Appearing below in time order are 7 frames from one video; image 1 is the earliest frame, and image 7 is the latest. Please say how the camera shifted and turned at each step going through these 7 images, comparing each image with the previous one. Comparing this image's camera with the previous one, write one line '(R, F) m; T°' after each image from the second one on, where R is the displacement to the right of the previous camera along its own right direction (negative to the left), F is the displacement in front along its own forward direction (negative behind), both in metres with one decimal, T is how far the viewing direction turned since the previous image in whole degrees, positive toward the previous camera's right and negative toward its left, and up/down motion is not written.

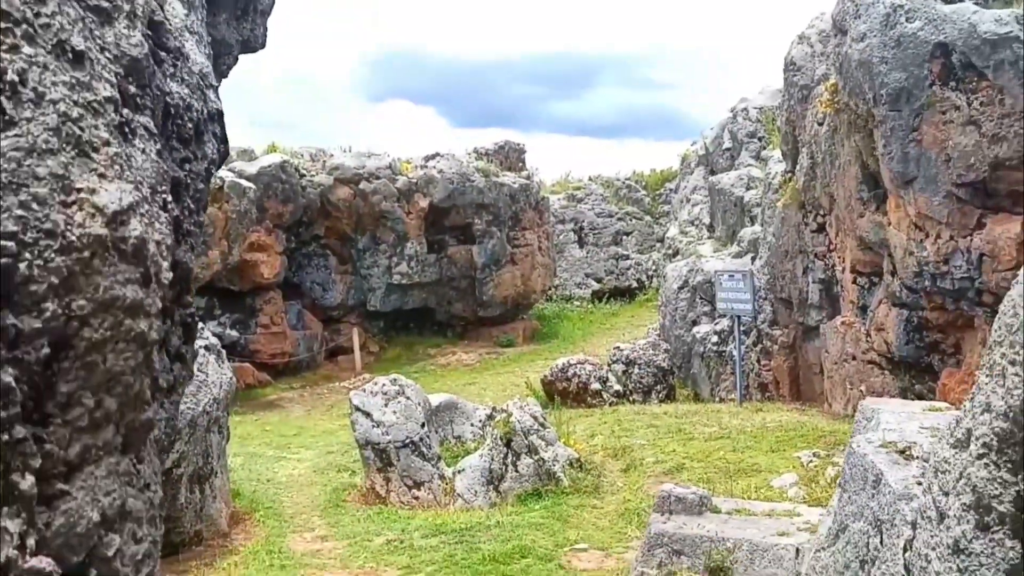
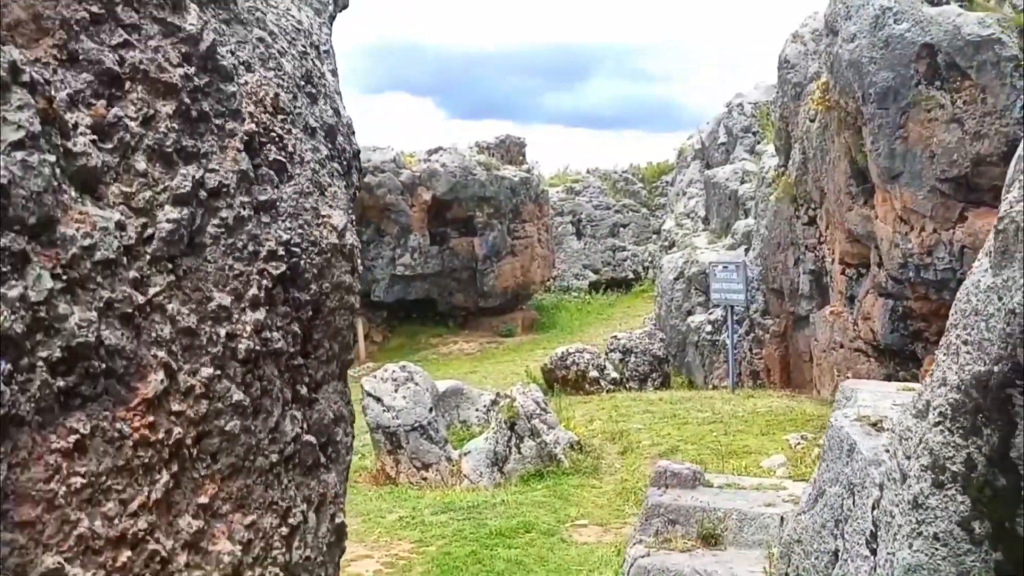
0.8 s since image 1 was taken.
(-0.1, -0.3) m; 0°
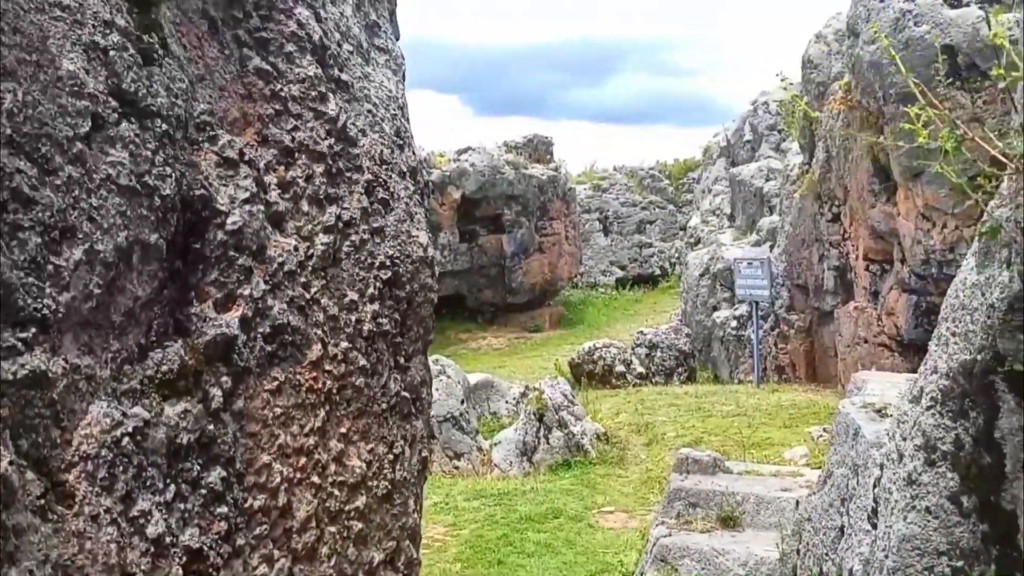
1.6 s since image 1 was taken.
(0.0, -0.3) m; -2°
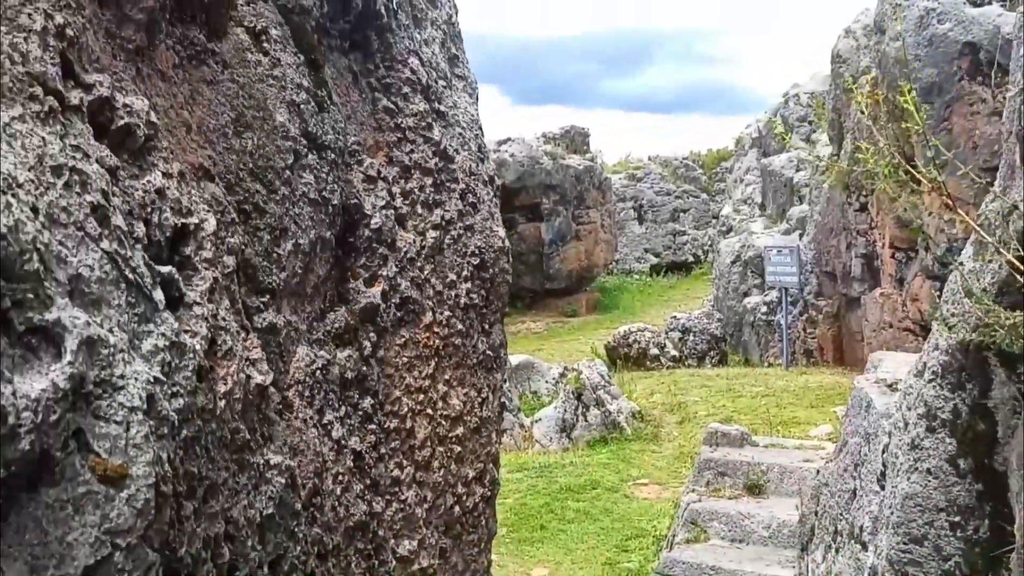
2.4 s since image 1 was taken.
(-0.1, -0.4) m; -2°
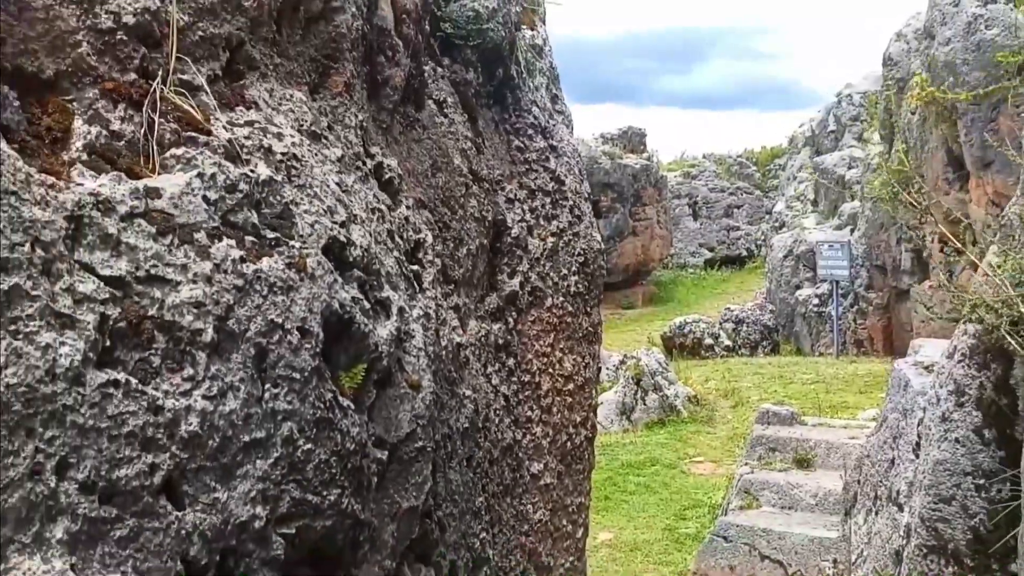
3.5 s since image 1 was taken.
(-0.2, -0.7) m; -4°
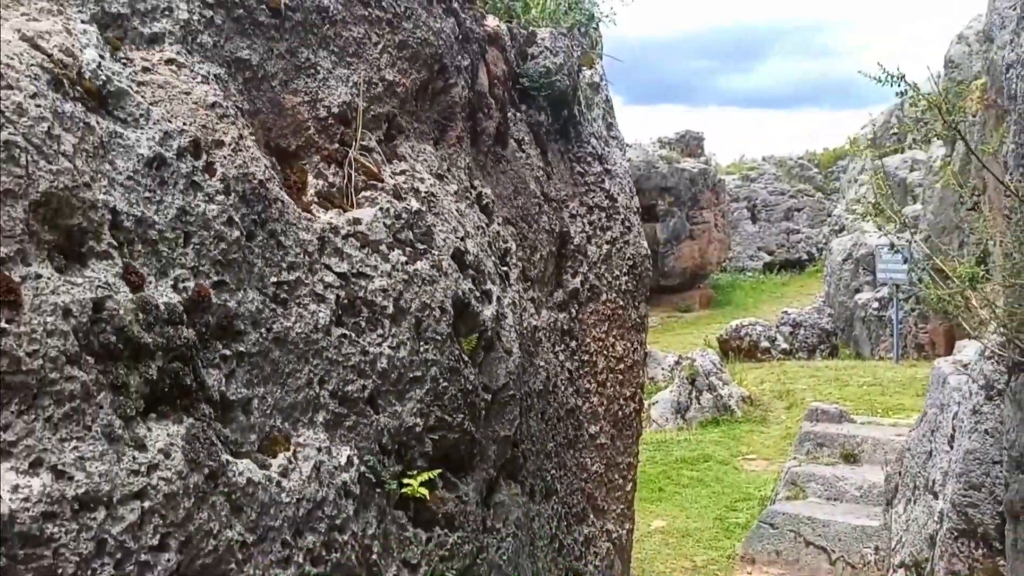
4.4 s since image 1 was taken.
(0.0, -0.7) m; -4°
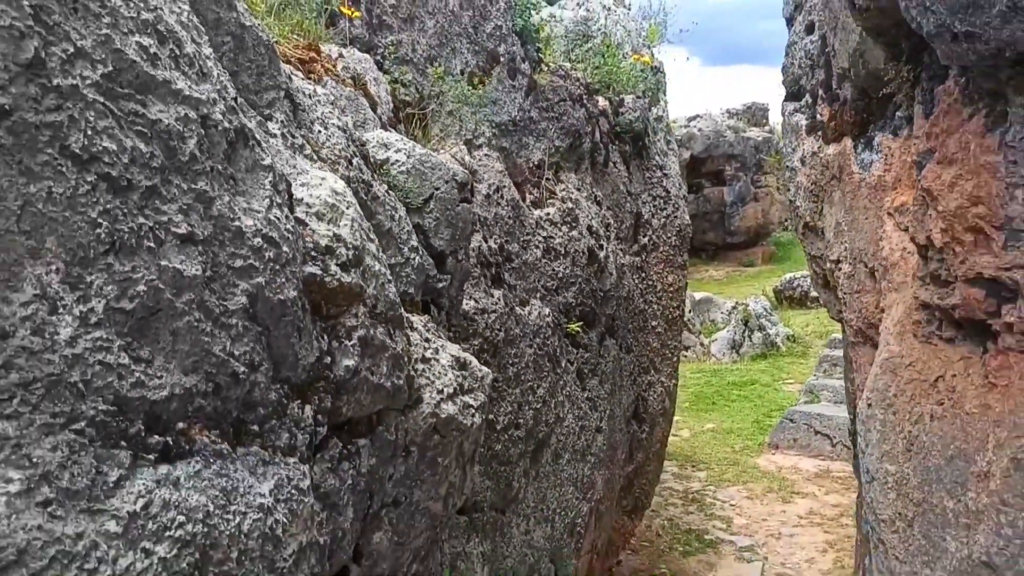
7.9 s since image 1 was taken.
(-0.2, -2.5) m; -5°
